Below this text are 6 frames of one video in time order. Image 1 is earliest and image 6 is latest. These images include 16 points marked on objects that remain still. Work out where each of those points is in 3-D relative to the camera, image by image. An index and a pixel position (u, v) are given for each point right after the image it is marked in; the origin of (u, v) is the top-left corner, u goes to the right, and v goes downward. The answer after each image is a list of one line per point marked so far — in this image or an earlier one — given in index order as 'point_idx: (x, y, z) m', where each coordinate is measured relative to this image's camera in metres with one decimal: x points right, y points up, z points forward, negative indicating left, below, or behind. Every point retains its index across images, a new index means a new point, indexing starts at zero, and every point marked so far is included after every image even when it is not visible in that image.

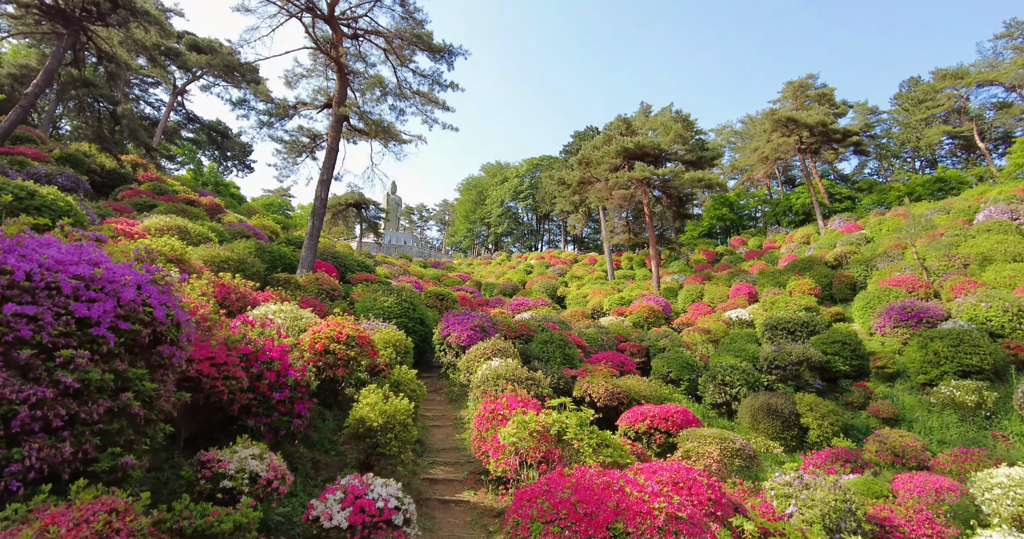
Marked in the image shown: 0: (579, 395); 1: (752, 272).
0: (+1.0, -1.8, +6.9) m
1: (+10.0, -0.1, +19.5) m
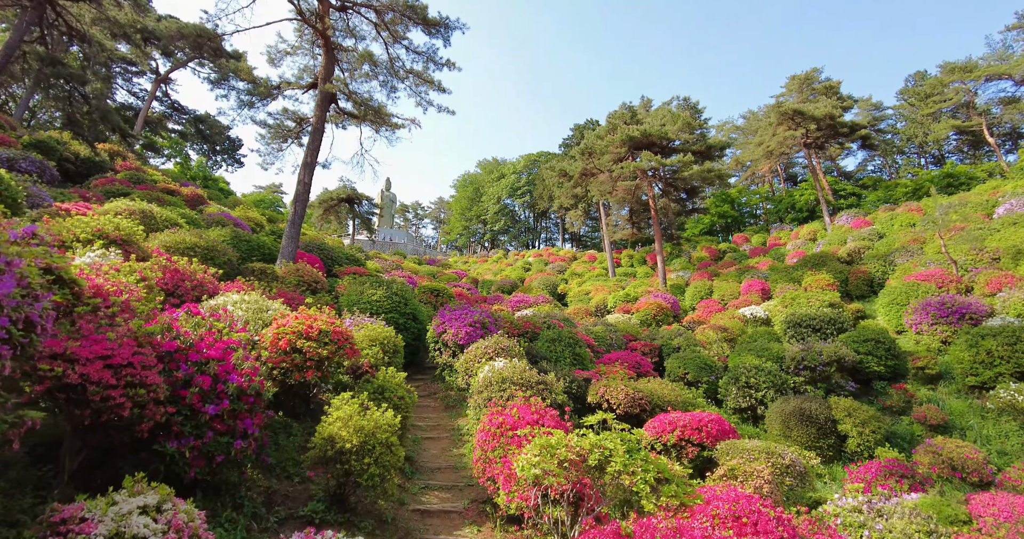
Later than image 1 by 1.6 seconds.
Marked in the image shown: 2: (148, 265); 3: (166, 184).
0: (+1.1, -1.7, +6.0) m
1: (+10.0, +0.1, +18.7) m
2: (-3.6, 0.0, +4.6) m
3: (-11.9, +2.9, +16.1) m
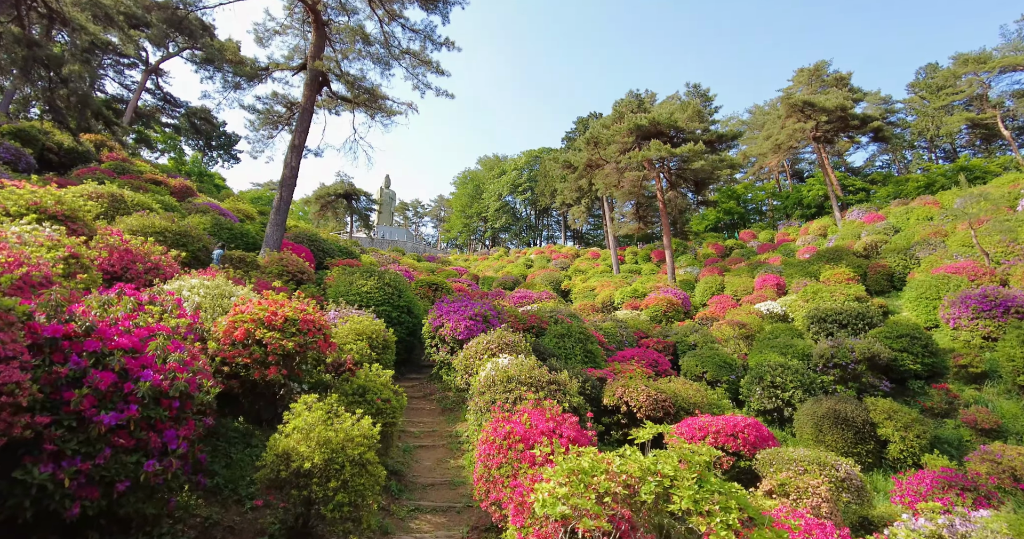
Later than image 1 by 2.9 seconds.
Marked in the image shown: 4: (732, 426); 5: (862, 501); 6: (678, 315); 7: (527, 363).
0: (+1.1, -1.5, +5.3) m
1: (+10.0, +0.3, +18.0) m
2: (-3.5, +0.2, +3.9) m
3: (-11.9, +3.1, +15.4) m
4: (+2.2, -1.6, +4.7) m
5: (+3.0, -2.0, +4.1) m
6: (+4.6, -1.3, +12.9) m
7: (+0.2, -1.0, +5.2) m
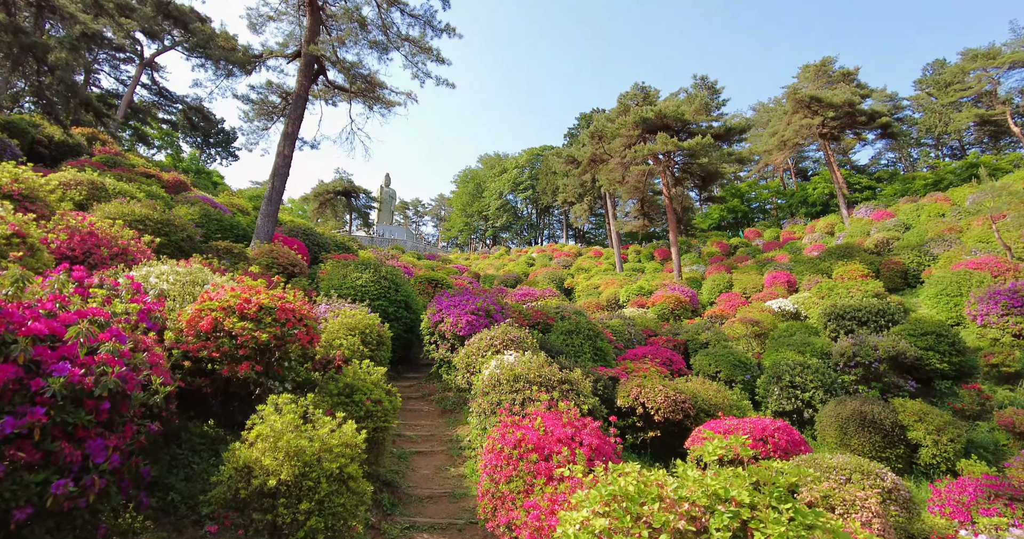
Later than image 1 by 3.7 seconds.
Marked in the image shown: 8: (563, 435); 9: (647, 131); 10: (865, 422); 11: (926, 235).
0: (+1.2, -1.4, +4.8) m
1: (+10.1, +0.3, +17.5) m
2: (-3.5, +0.3, +3.5) m
3: (-11.8, +3.2, +15.0) m
4: (+2.3, -1.5, +4.2) m
5: (+3.1, -1.9, +3.7) m
6: (+4.7, -1.2, +12.5) m
7: (+0.2, -0.9, +4.8) m
8: (+0.3, -1.2, +3.4) m
9: (+4.8, +4.9, +16.4) m
10: (+4.7, -2.0, +6.2) m
11: (+13.5, +1.1, +15.2) m
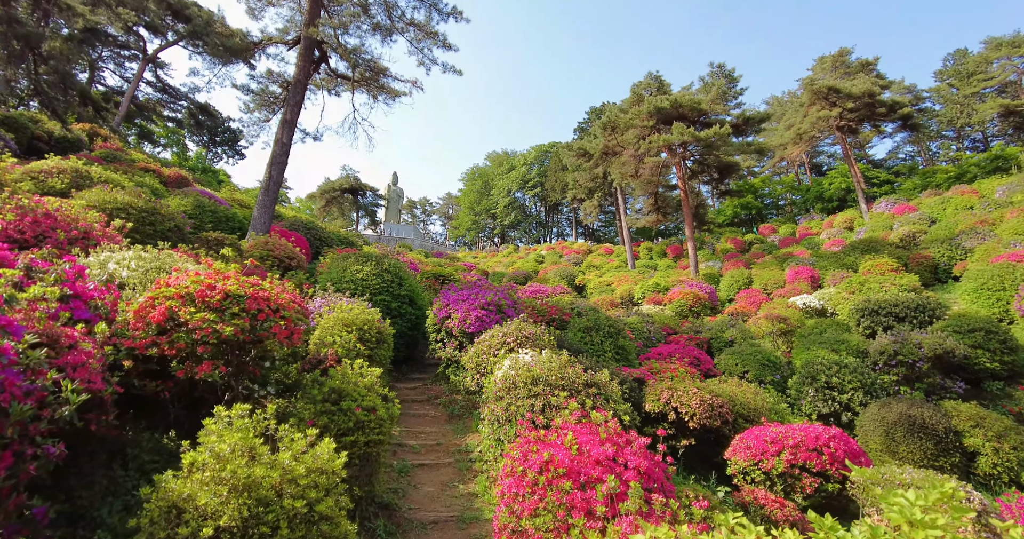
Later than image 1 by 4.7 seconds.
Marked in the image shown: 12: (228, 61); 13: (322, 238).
0: (+1.3, -1.3, +4.3) m
1: (+10.4, +0.5, +16.9) m
2: (-3.4, +0.4, +3.0) m
3: (-11.5, +3.3, +14.7) m
4: (+2.4, -1.3, +3.7) m
5: (+3.2, -1.8, +3.1) m
6: (+4.9, -1.0, +11.9) m
7: (+0.4, -0.8, +4.3) m
8: (+0.5, -1.1, +2.9) m
9: (+5.1, +5.0, +15.8) m
10: (+4.9, -1.9, +5.6) m
11: (+13.8, +1.3, +14.4) m
12: (-6.2, +4.5, +10.1) m
13: (-4.1, +0.7, +10.1) m
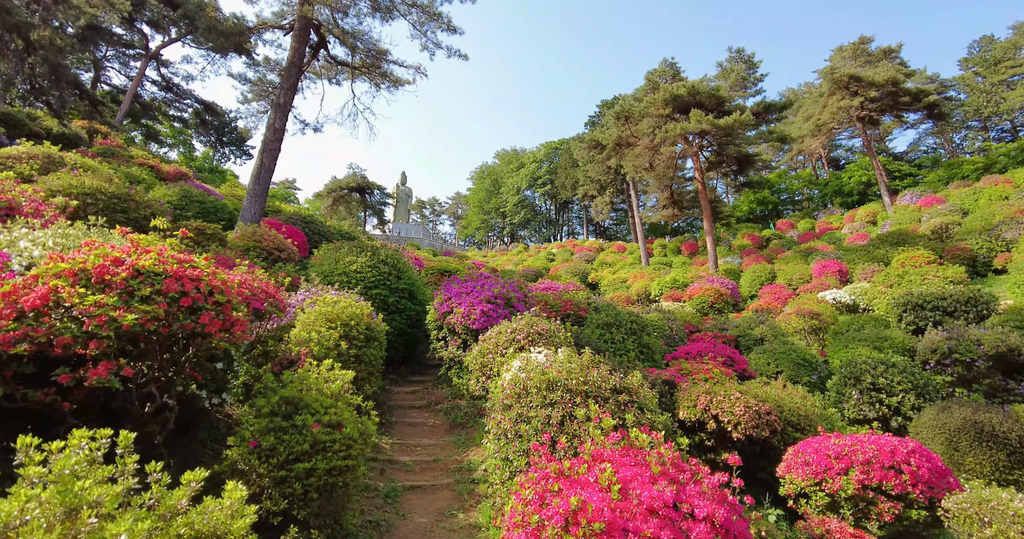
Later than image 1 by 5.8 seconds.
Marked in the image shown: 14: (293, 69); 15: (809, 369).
0: (+1.4, -1.1, +3.7) m
1: (+10.8, +0.7, +16.0) m
2: (-3.3, +0.5, +2.5) m
3: (-11.2, +3.3, +14.3) m
4: (+2.5, -1.2, +3.0) m
5: (+3.3, -1.7, +2.4) m
6: (+5.2, -0.9, +11.2) m
7: (+0.4, -0.7, +3.6) m
8: (+0.5, -1.0, +2.3) m
9: (+5.3, +5.1, +15.1) m
10: (+5.0, -1.7, +4.9) m
11: (+14.0, +1.5, +13.5) m
12: (-6.0, +4.6, +9.7) m
13: (-3.9, +0.8, +9.6) m
14: (-3.9, +3.6, +8.4) m
15: (+4.3, -1.4, +6.7) m
